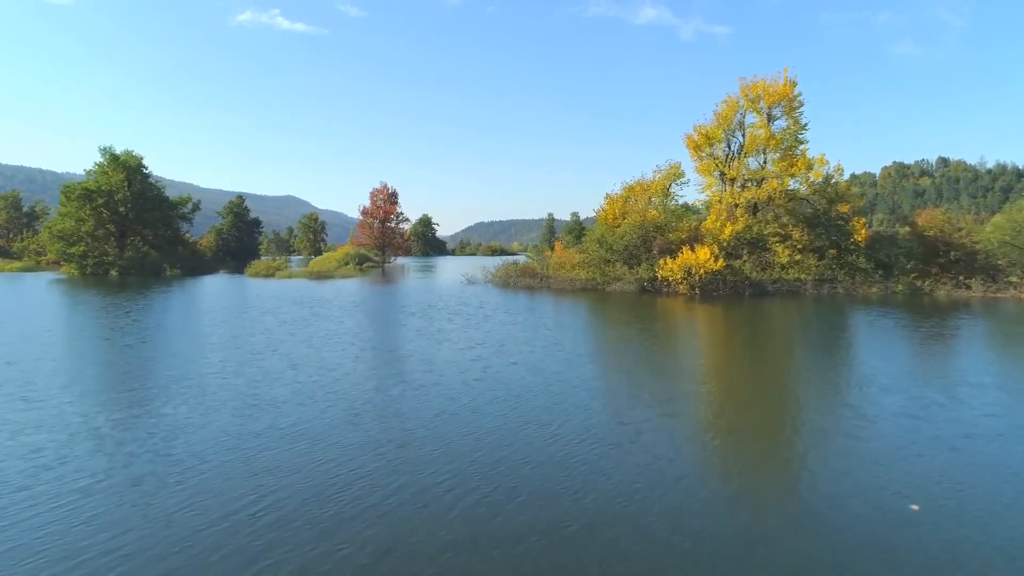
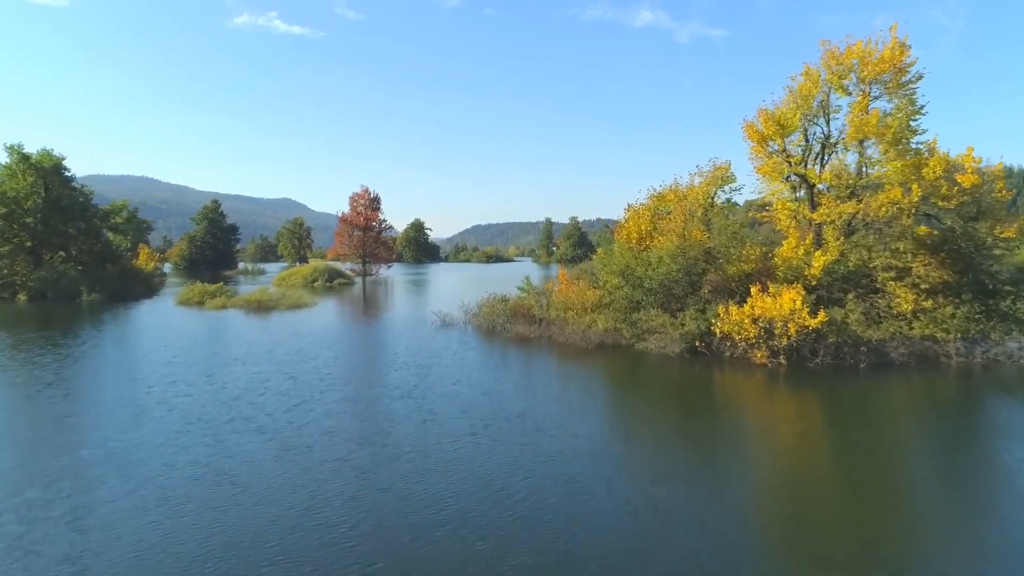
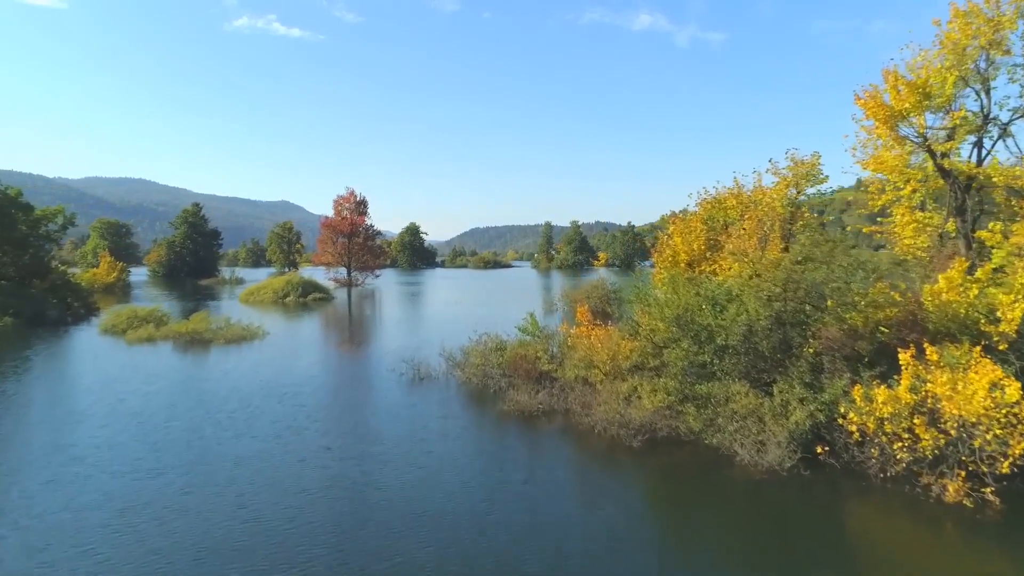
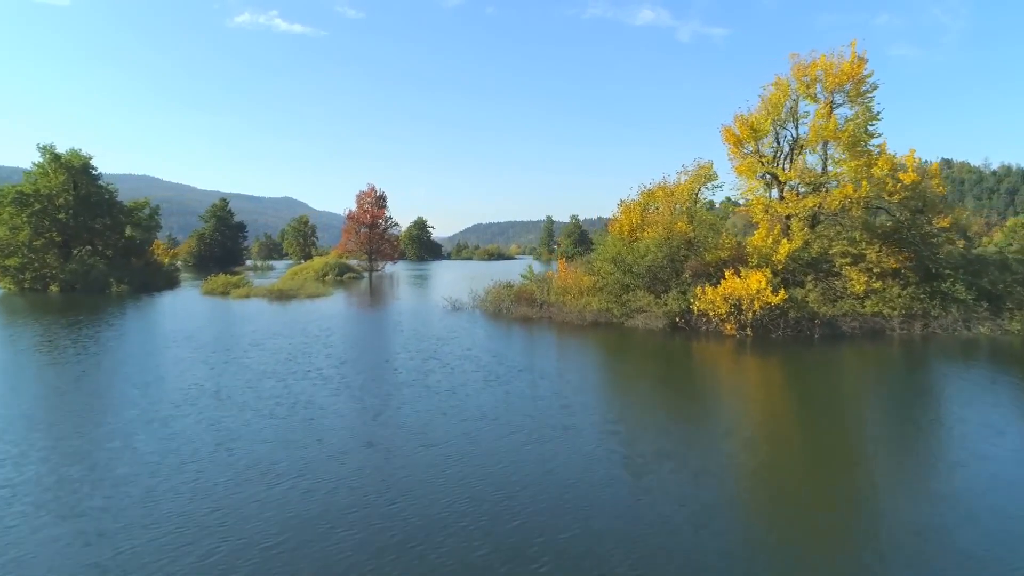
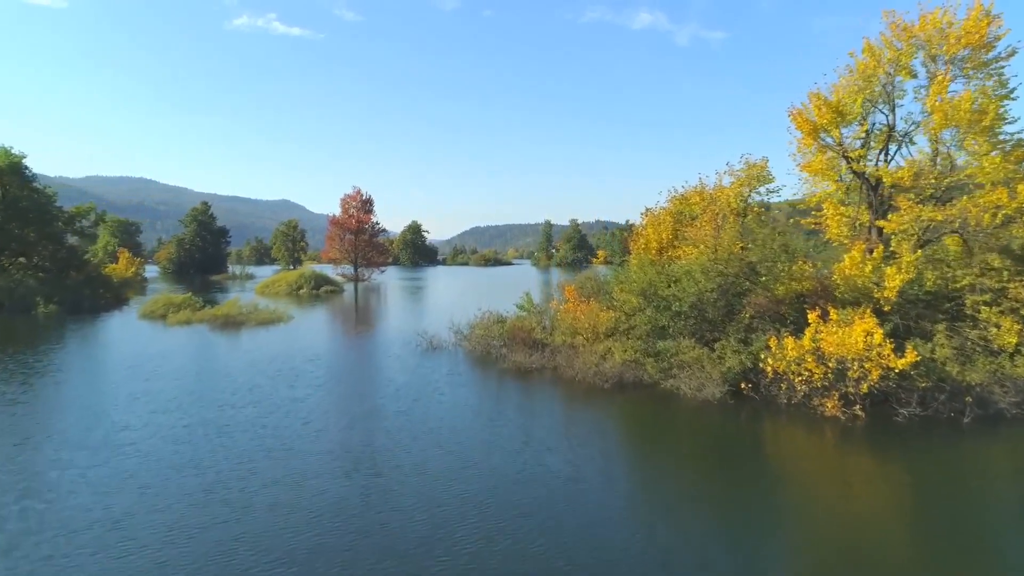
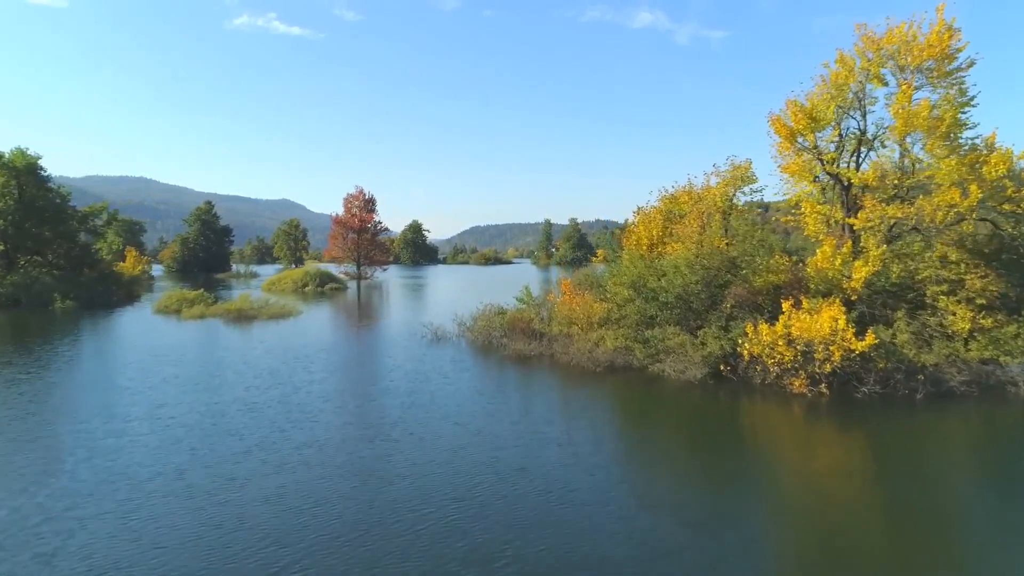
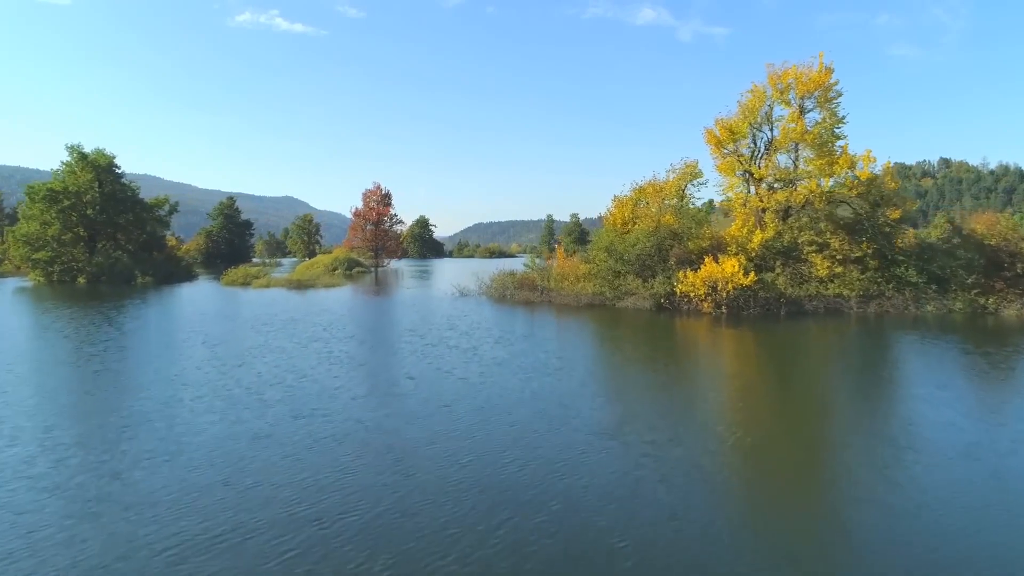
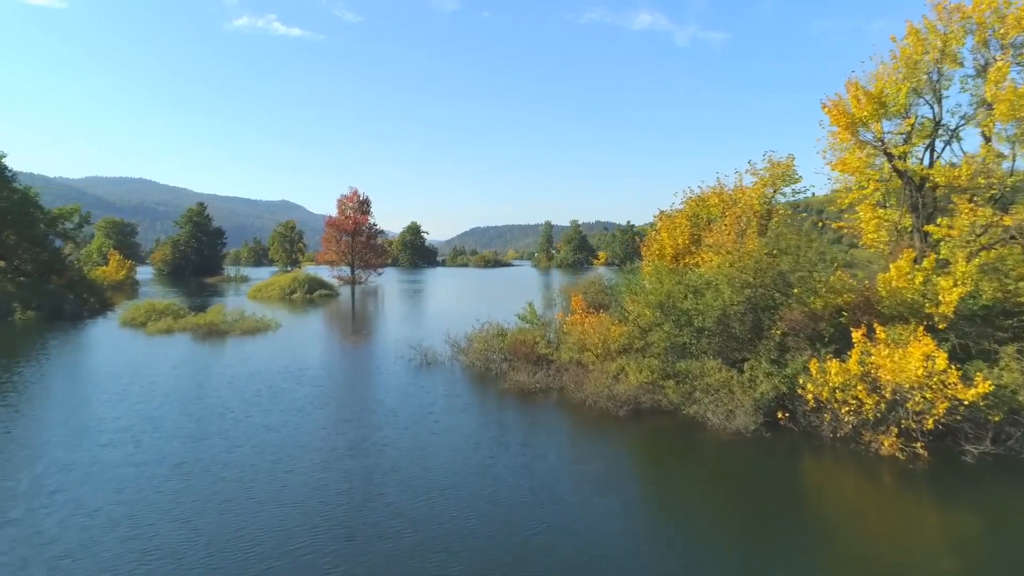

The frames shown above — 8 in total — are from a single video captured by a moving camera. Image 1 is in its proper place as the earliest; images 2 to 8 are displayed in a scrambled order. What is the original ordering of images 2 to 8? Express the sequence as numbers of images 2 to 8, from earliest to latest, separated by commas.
7, 4, 2, 6, 5, 8, 3
